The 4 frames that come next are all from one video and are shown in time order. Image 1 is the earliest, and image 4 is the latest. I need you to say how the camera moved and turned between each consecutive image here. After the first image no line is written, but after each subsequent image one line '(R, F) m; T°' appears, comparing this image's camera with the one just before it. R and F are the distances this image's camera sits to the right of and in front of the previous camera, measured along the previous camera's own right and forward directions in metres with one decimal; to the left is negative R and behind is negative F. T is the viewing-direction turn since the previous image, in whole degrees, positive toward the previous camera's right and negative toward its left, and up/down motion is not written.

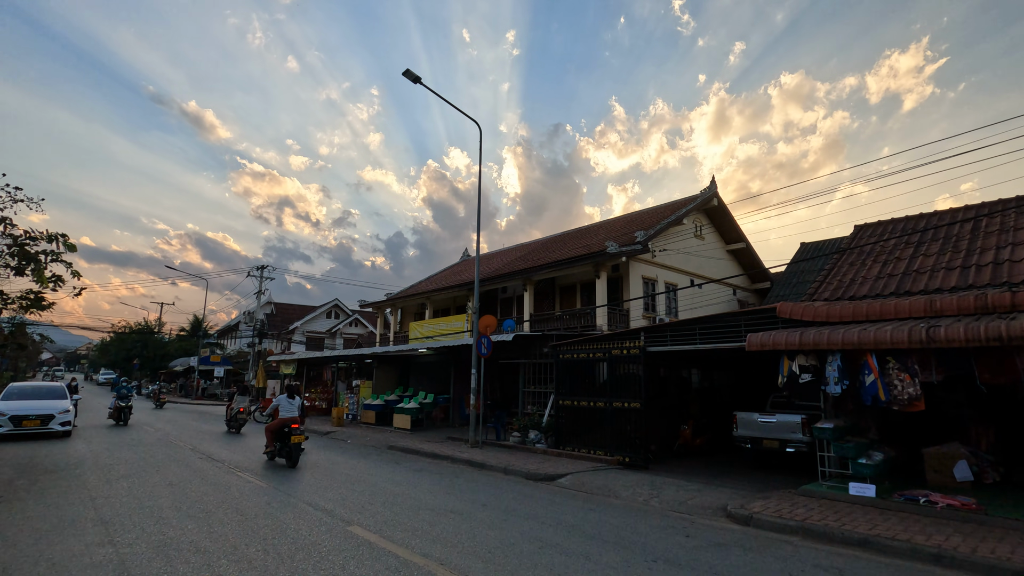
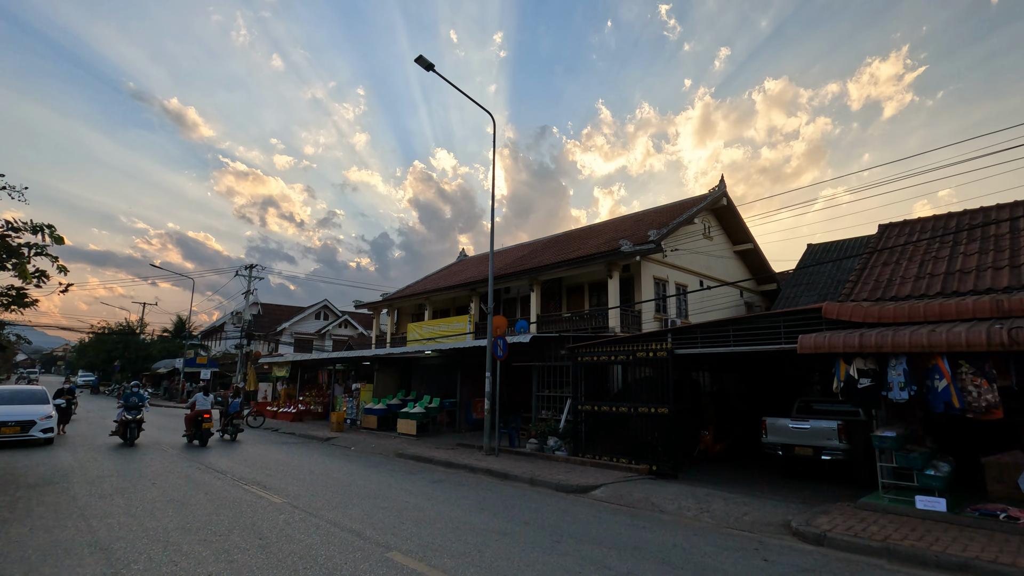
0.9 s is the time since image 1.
(-0.7, +0.7) m; +2°
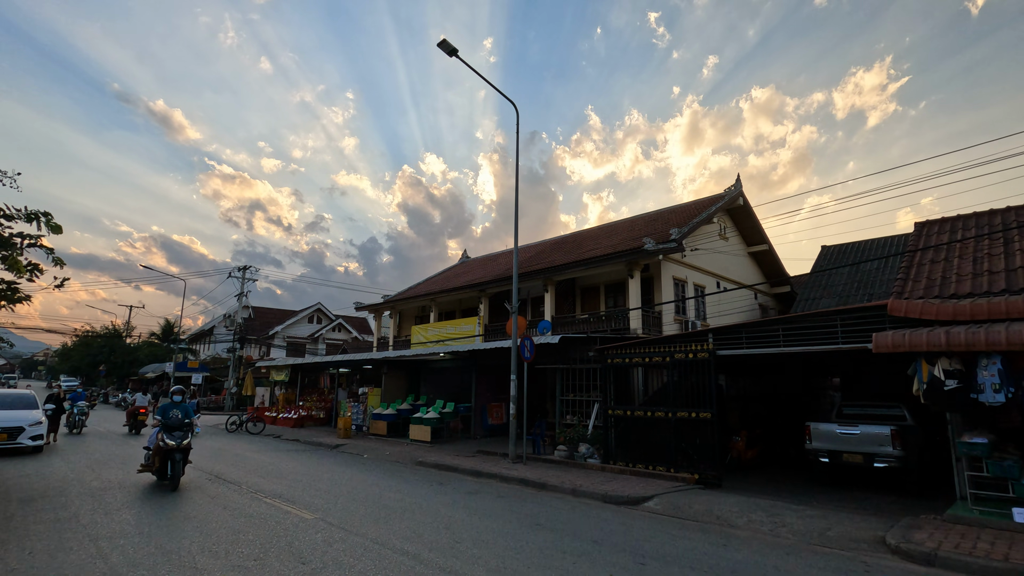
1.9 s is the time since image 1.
(-0.8, +0.7) m; +1°
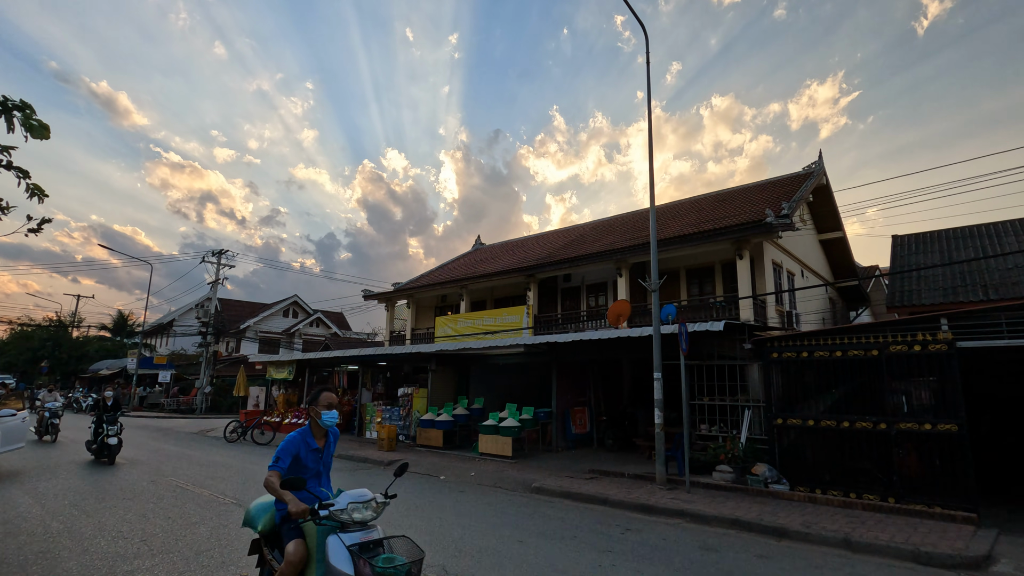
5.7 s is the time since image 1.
(-3.1, +3.1) m; +4°
